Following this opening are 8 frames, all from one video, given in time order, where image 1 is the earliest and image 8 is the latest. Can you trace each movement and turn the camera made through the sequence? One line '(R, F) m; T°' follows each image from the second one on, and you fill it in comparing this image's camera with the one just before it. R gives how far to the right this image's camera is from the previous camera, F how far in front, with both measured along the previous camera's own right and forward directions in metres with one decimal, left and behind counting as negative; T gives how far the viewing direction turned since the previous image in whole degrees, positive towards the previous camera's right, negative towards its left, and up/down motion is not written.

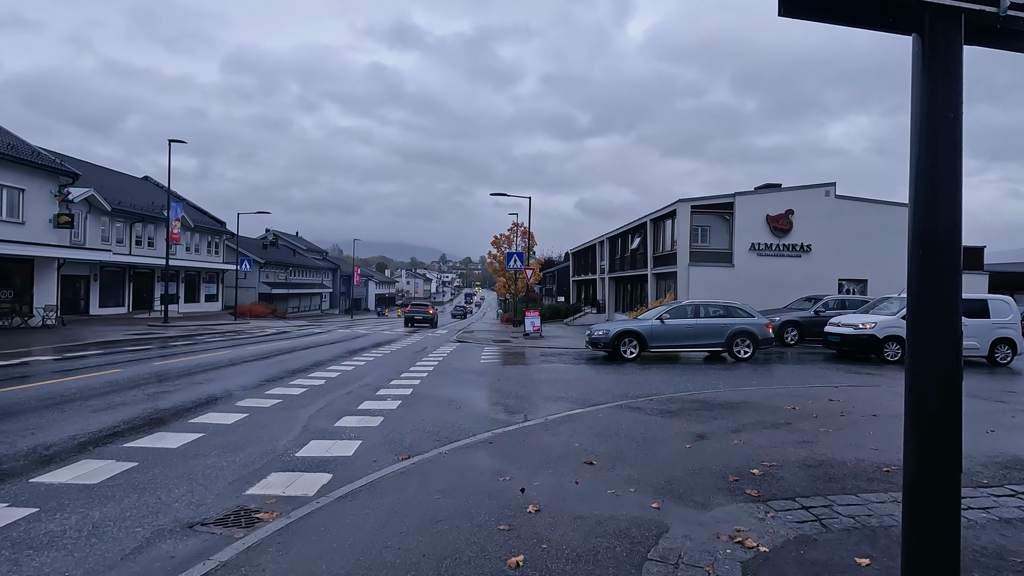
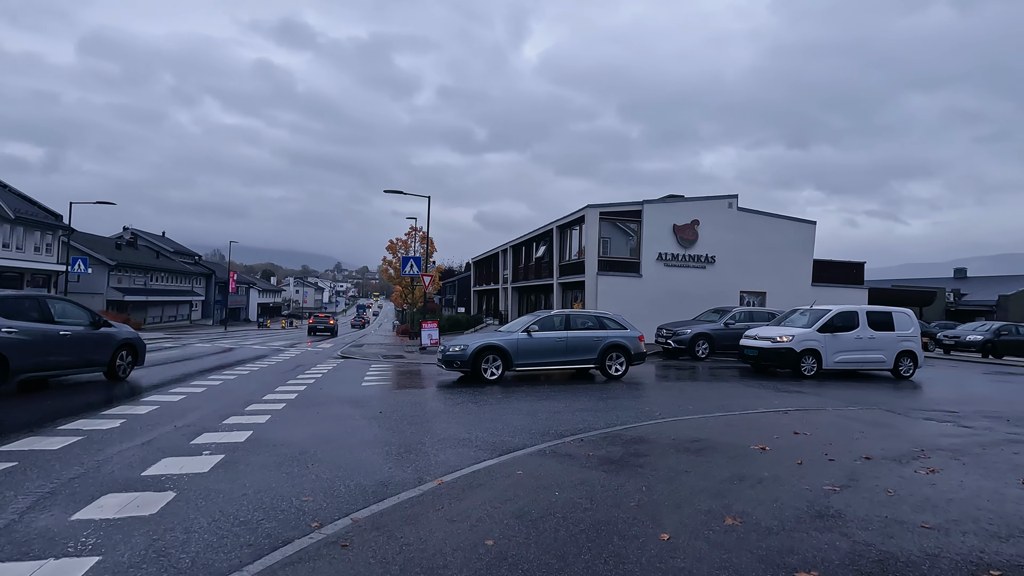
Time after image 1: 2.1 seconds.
(+0.2, +2.5) m; +11°
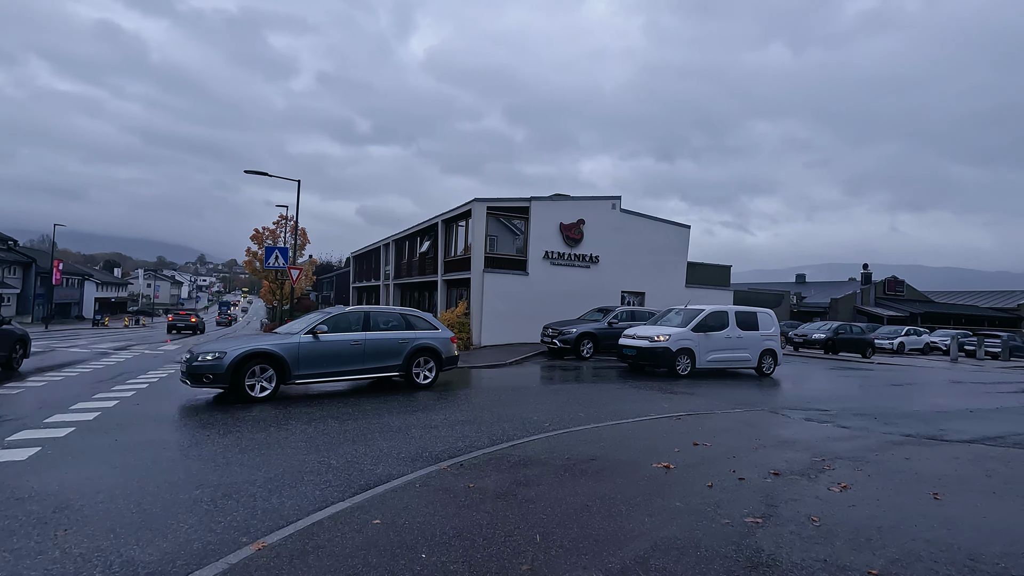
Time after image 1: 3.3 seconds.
(+0.2, +1.3) m; +12°
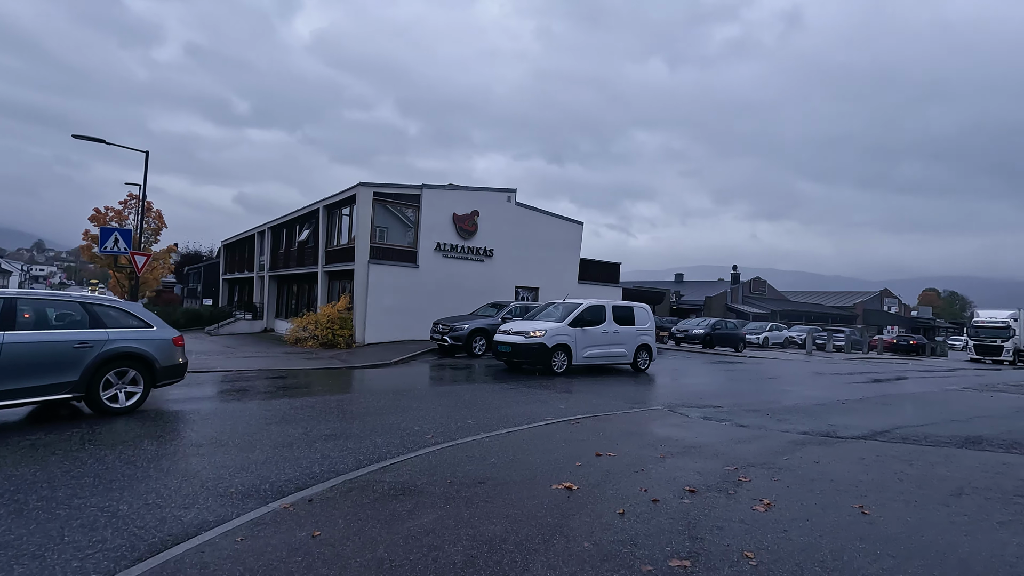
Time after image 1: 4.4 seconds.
(+0.2, +1.1) m; +11°
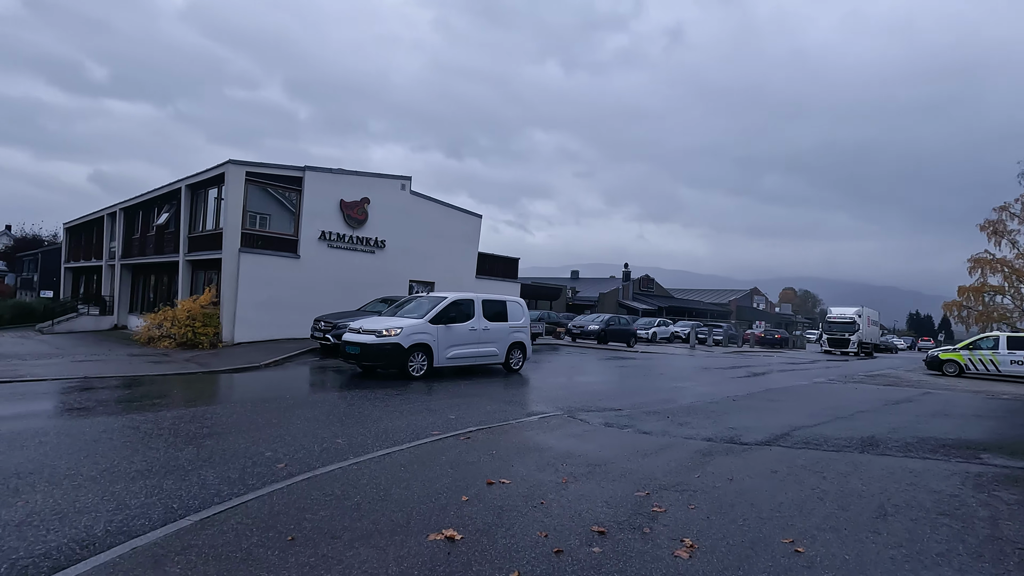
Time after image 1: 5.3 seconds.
(+0.2, +1.0) m; +11°
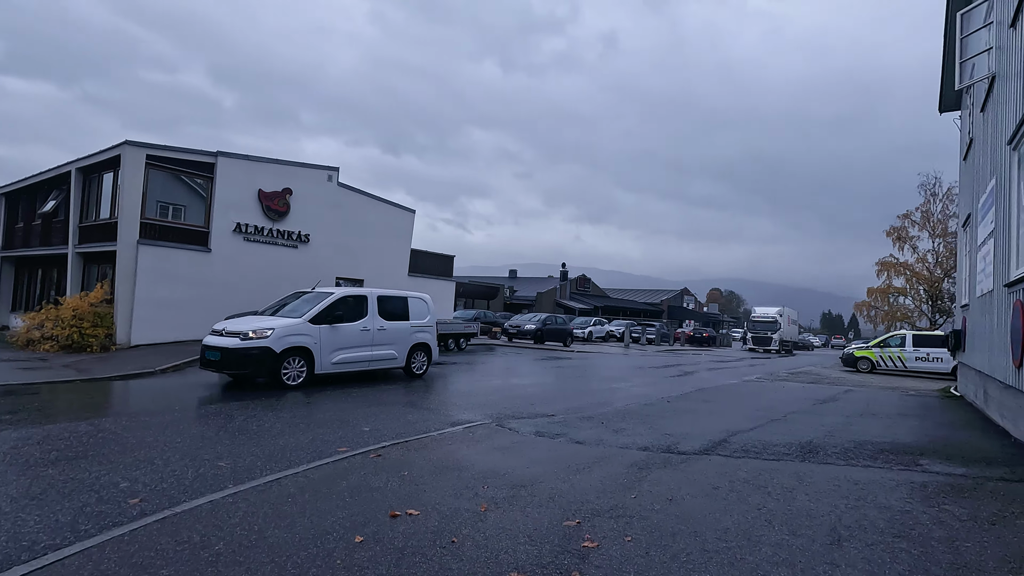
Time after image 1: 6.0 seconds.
(+0.2, +0.7) m; +7°
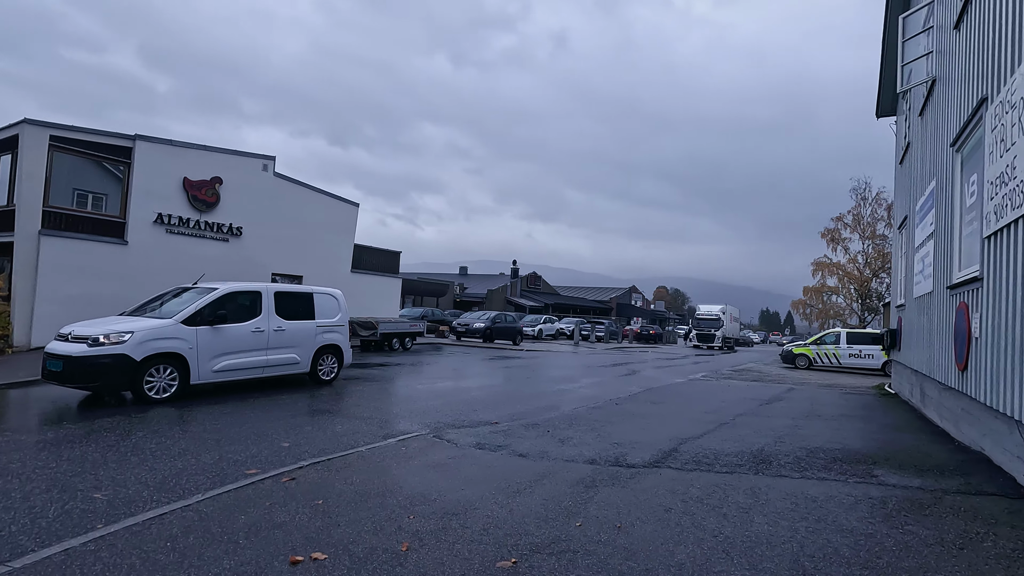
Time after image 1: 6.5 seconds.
(+0.2, +0.6) m; +5°
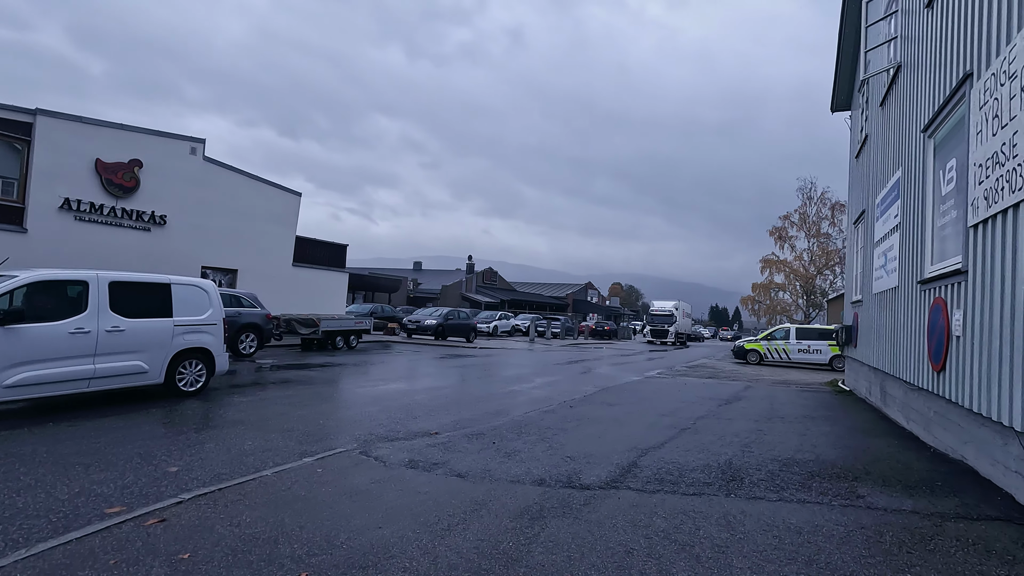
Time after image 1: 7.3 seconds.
(+0.2, +0.9) m; +5°
